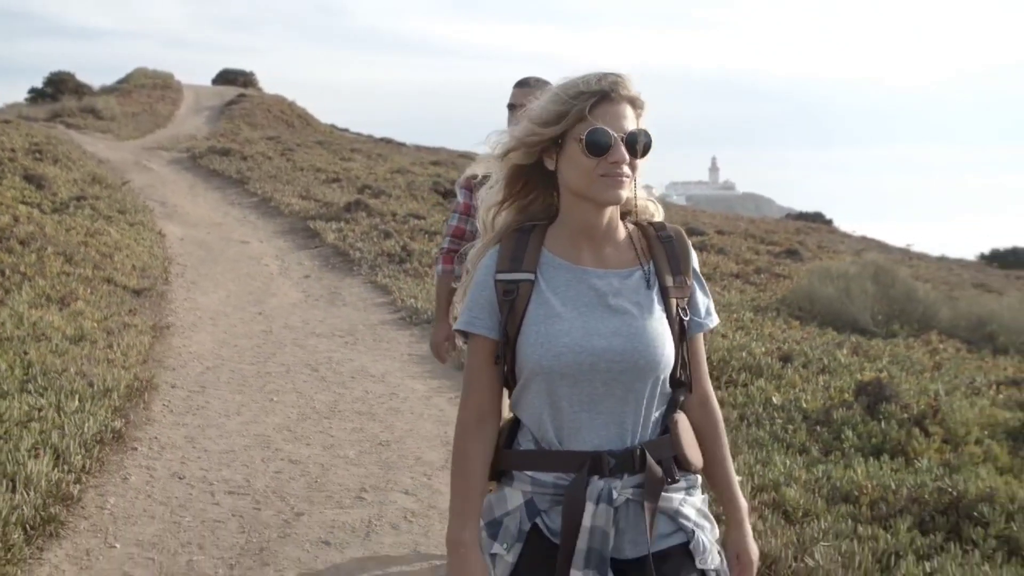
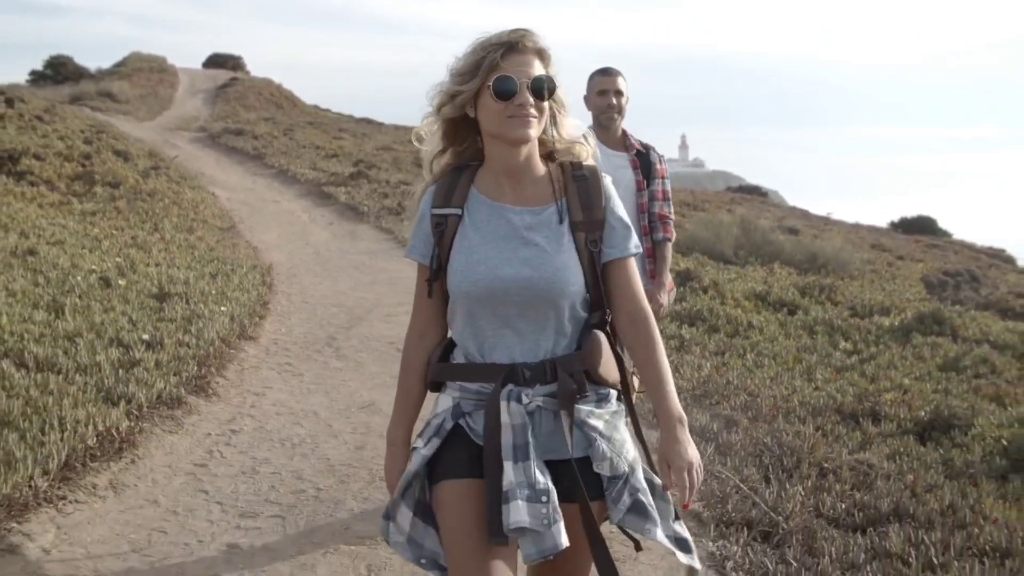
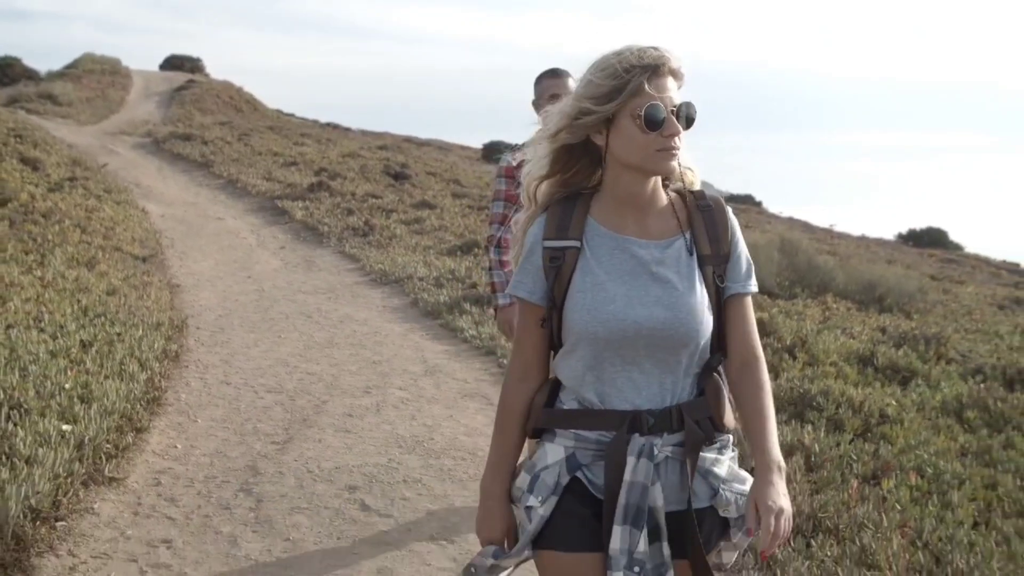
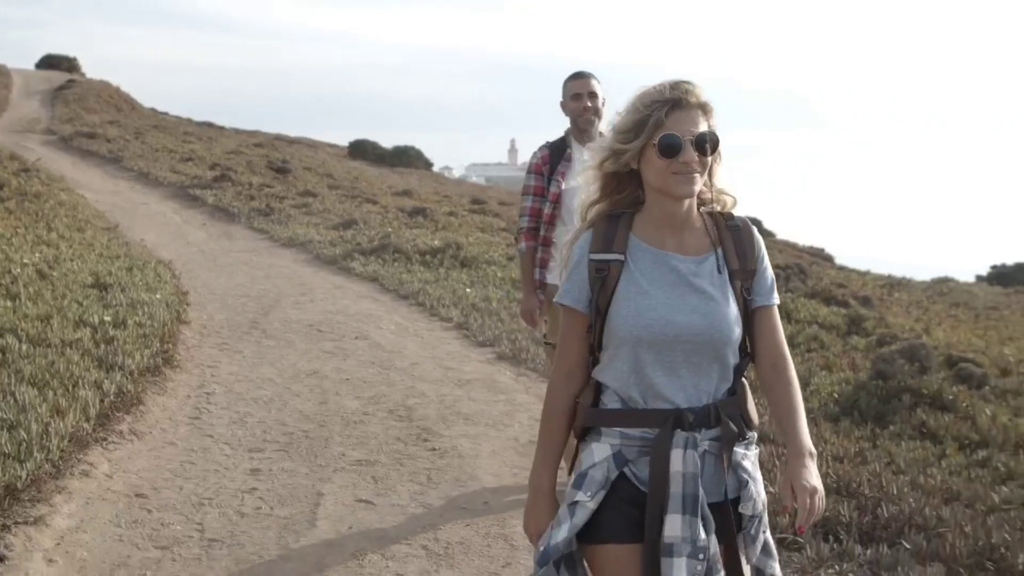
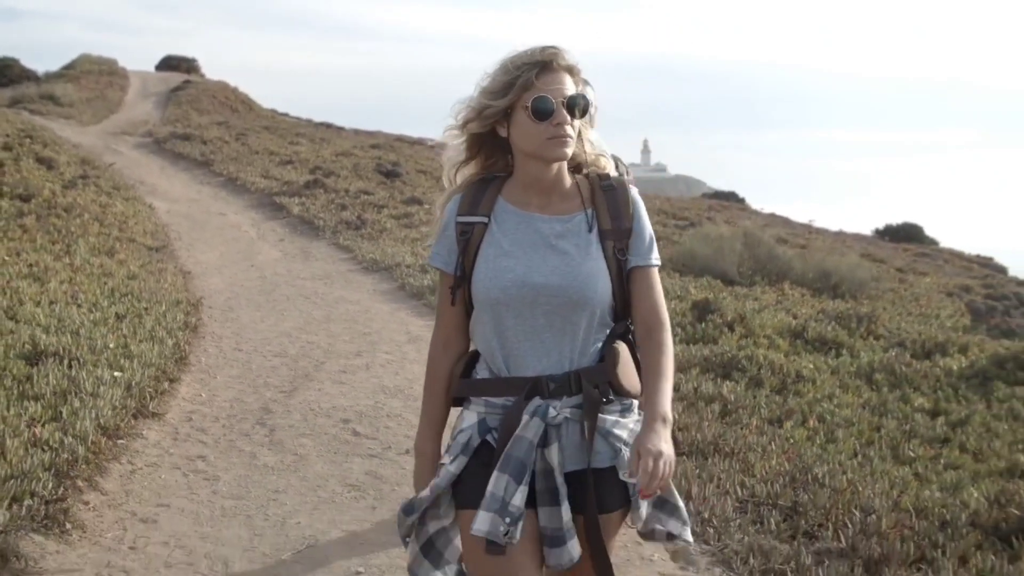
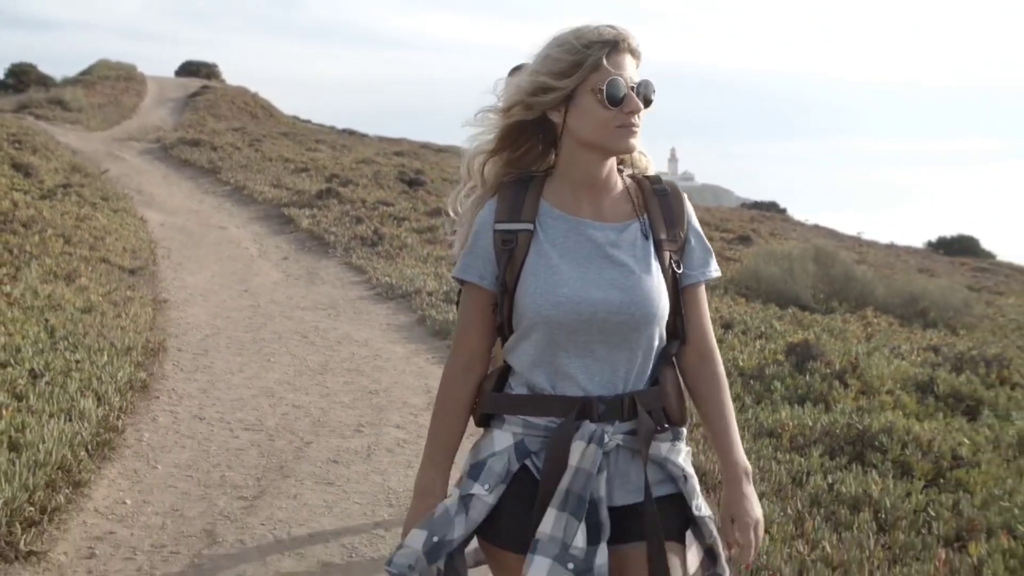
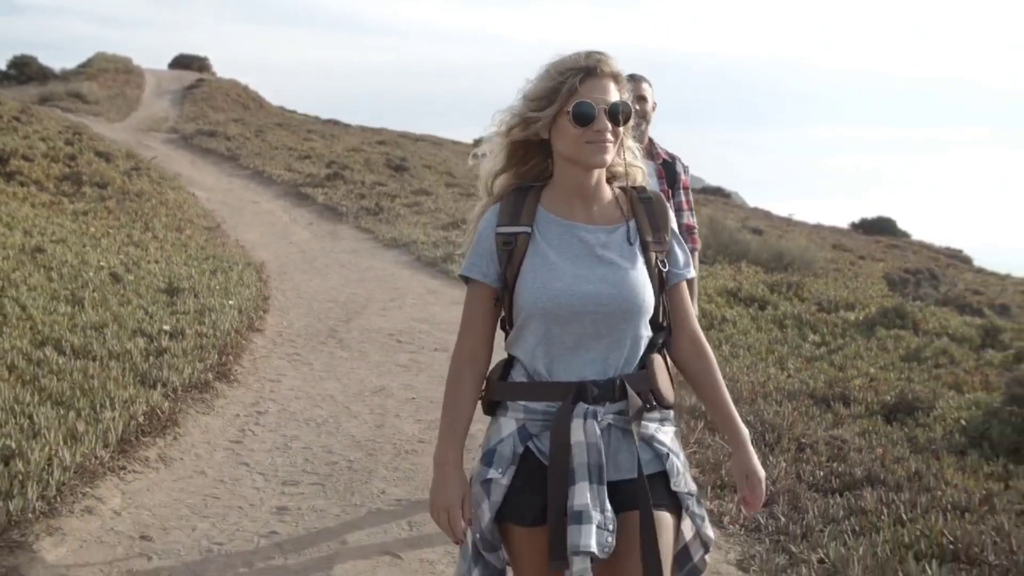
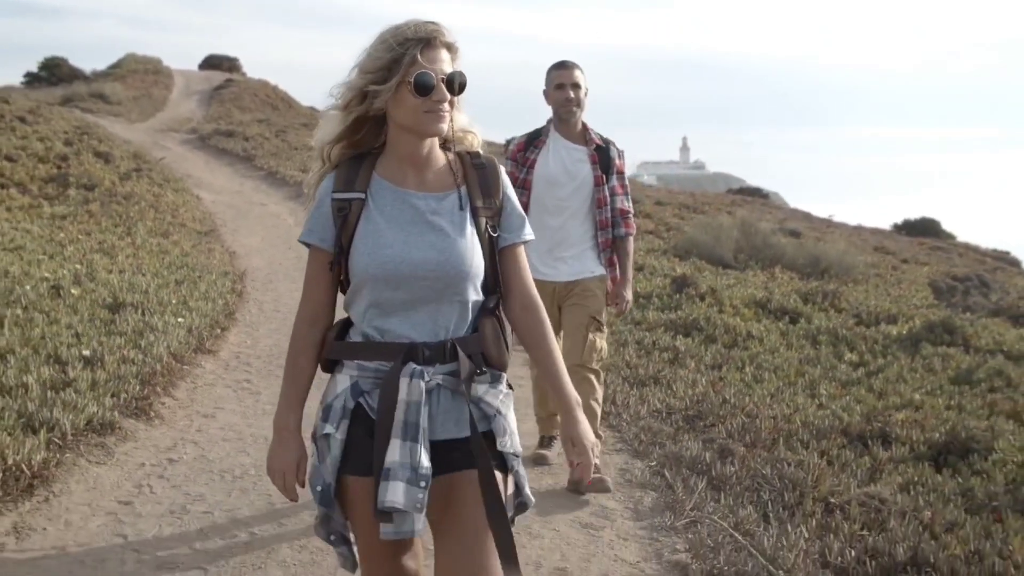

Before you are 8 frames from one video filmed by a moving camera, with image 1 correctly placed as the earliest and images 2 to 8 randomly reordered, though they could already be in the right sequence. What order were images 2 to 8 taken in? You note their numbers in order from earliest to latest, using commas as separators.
6, 3, 5, 8, 2, 7, 4
